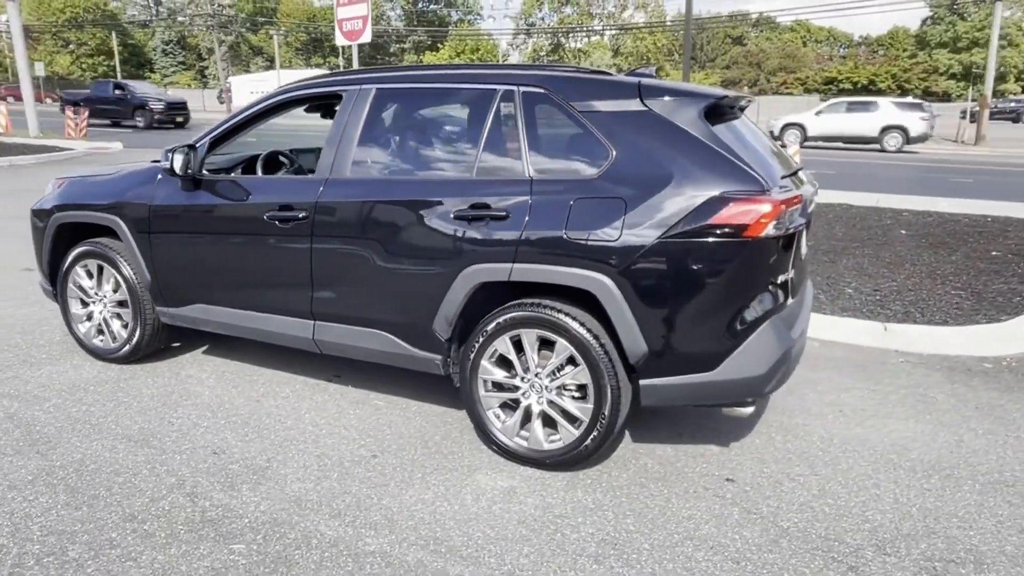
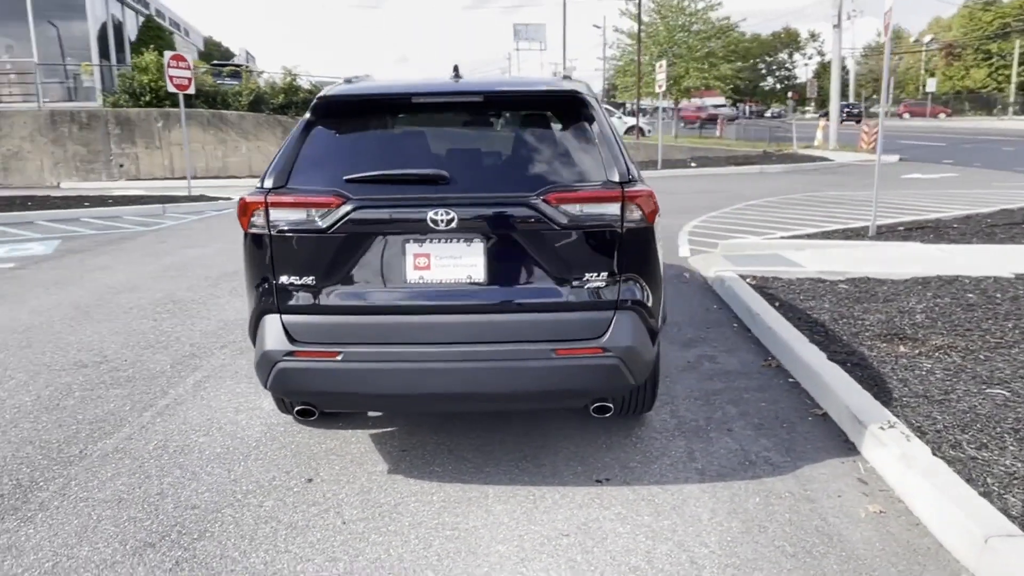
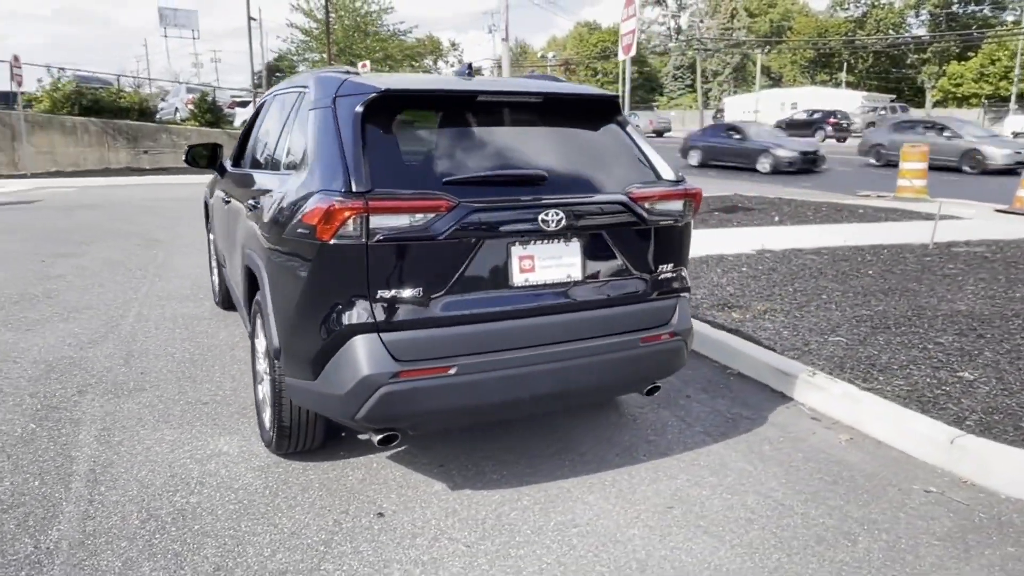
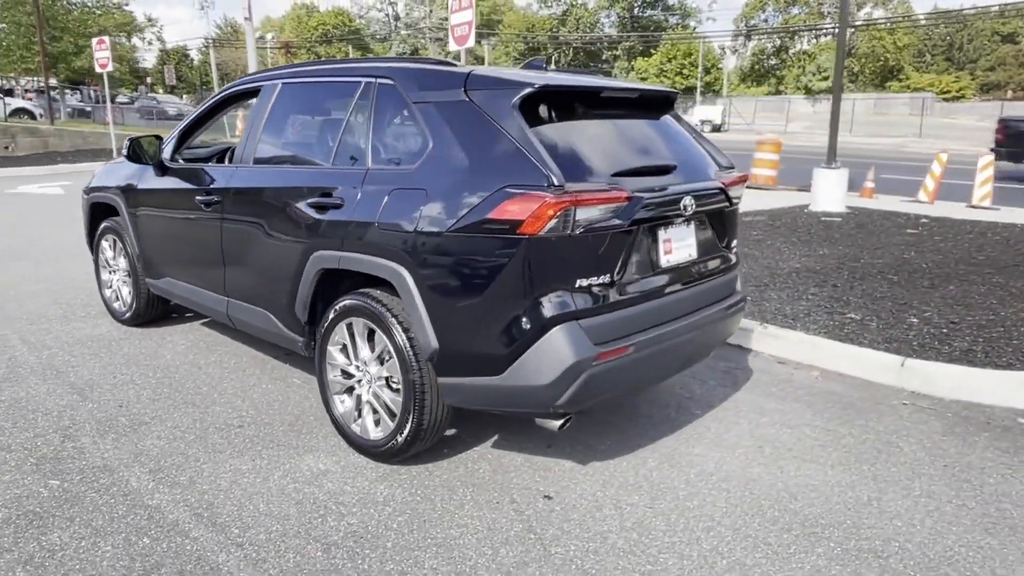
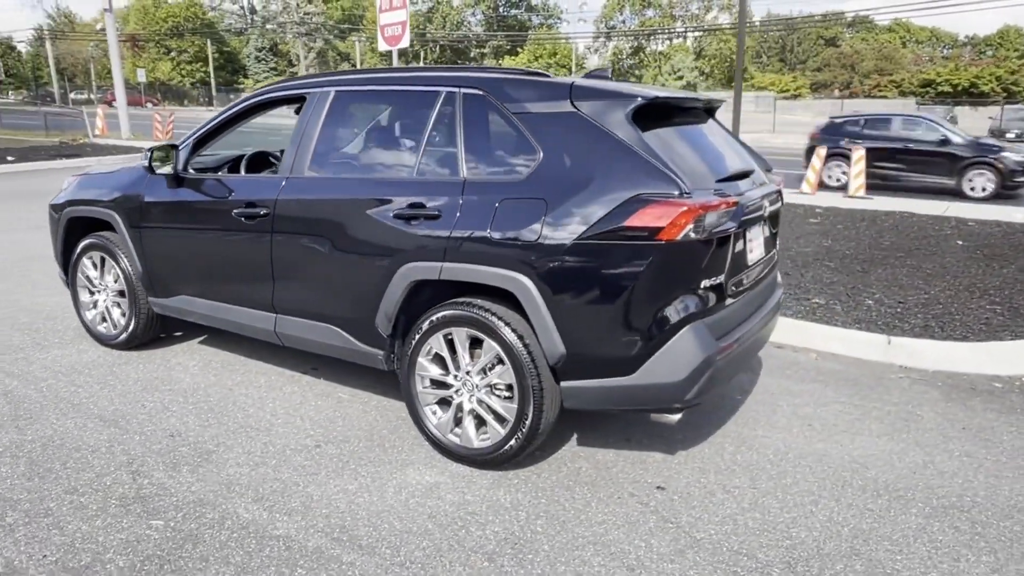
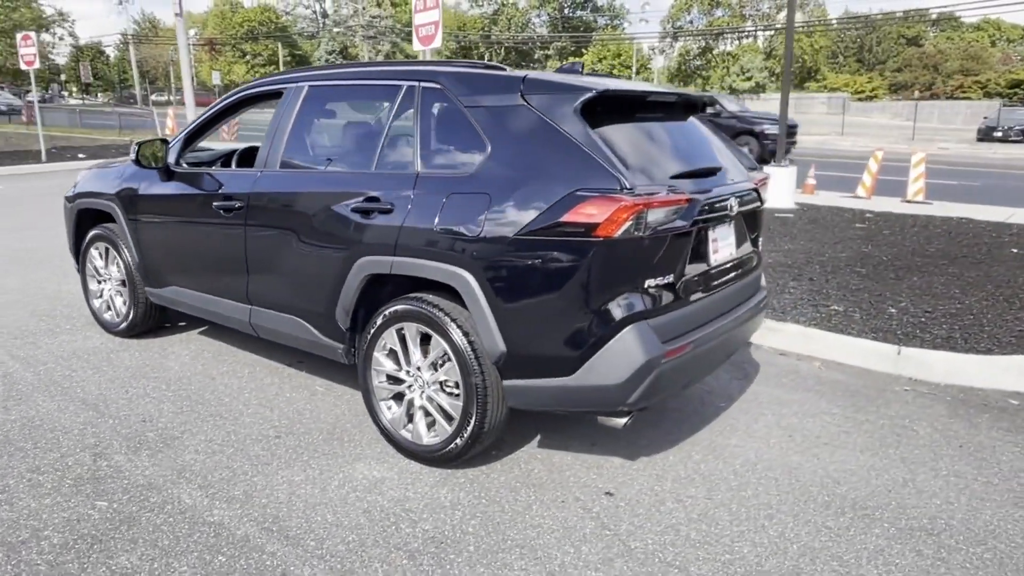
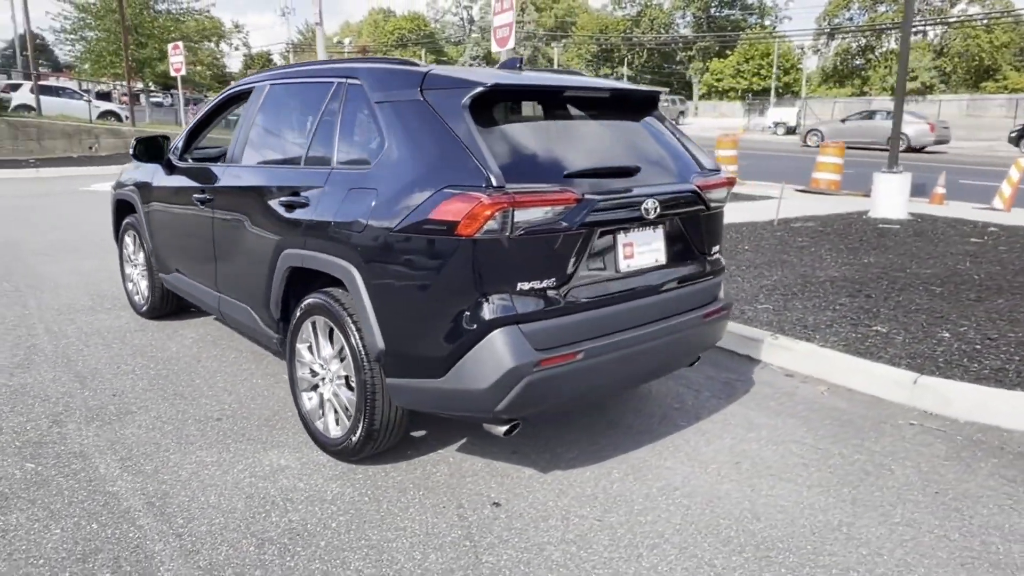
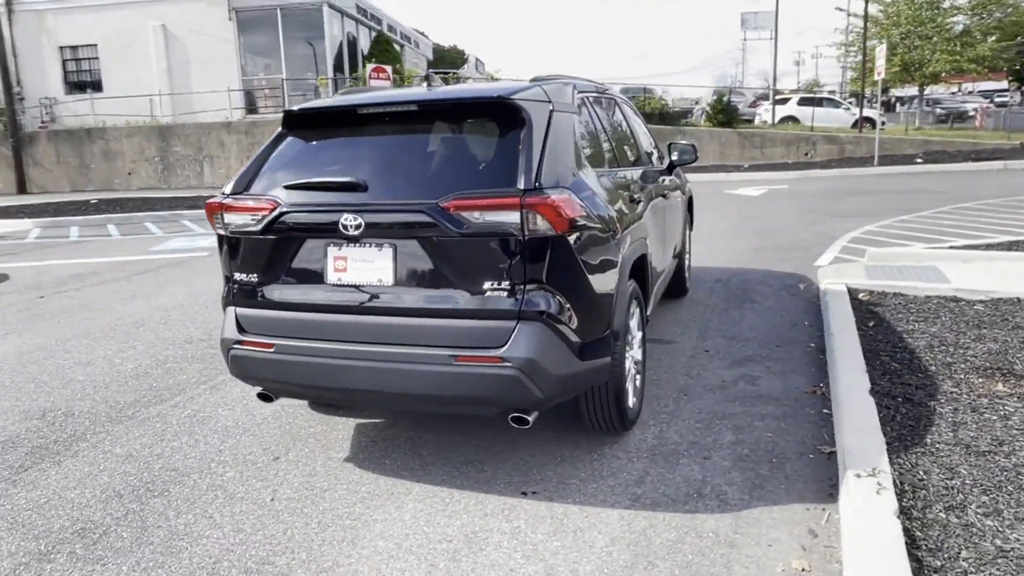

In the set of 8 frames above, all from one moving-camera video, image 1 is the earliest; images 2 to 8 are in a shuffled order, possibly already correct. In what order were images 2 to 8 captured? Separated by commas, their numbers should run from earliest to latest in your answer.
5, 6, 4, 7, 3, 2, 8
